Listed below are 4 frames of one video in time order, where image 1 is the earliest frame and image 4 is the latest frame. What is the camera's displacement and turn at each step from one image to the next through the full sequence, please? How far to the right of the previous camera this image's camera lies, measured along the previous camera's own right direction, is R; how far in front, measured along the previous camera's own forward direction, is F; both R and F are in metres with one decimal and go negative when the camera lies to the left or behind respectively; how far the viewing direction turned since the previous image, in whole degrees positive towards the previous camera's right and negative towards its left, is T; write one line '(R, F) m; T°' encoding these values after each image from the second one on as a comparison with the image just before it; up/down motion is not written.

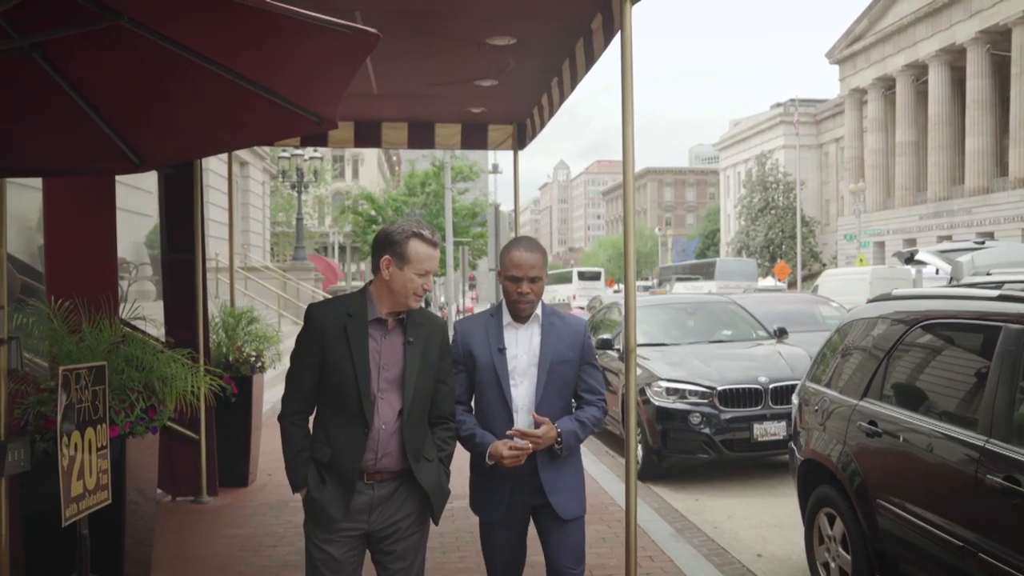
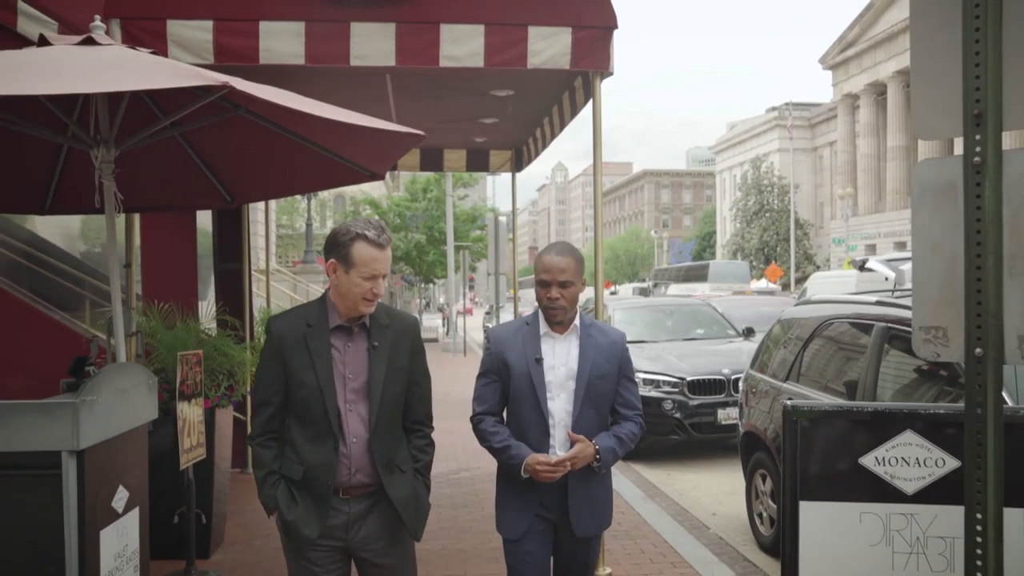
(0.0, -1.3) m; 0°
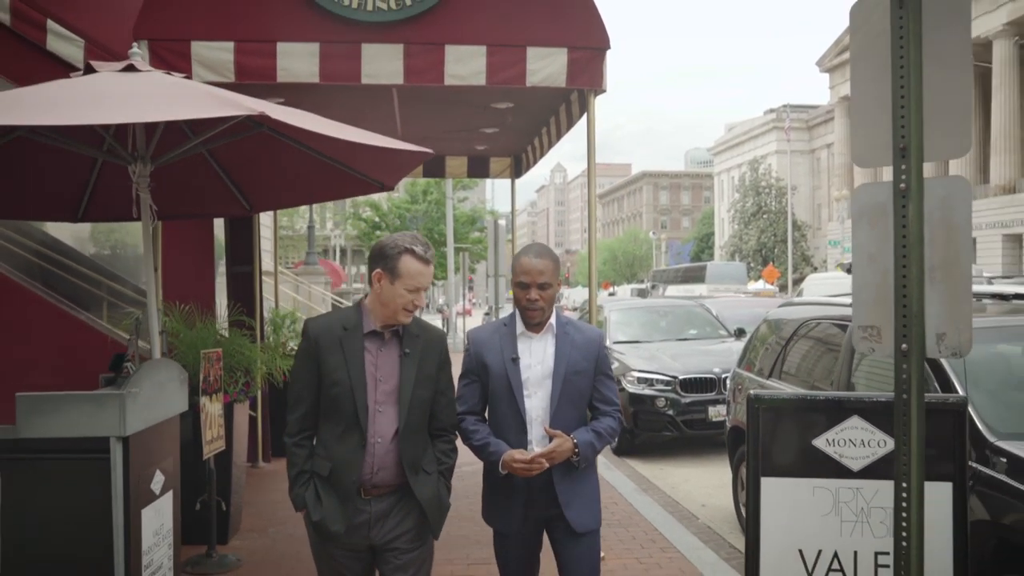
(0.0, -0.4) m; 0°
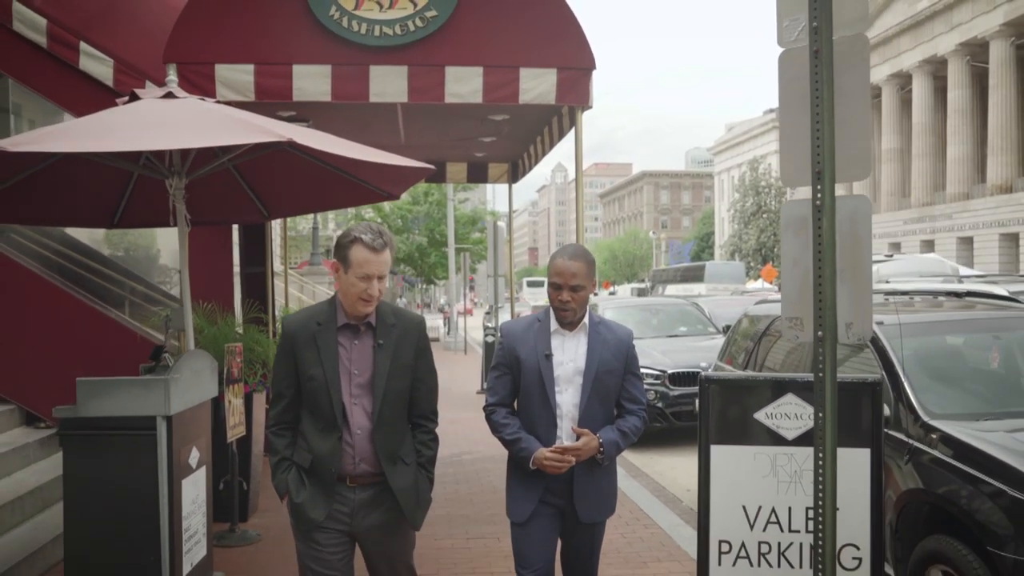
(0.0, -0.6) m; 0°
